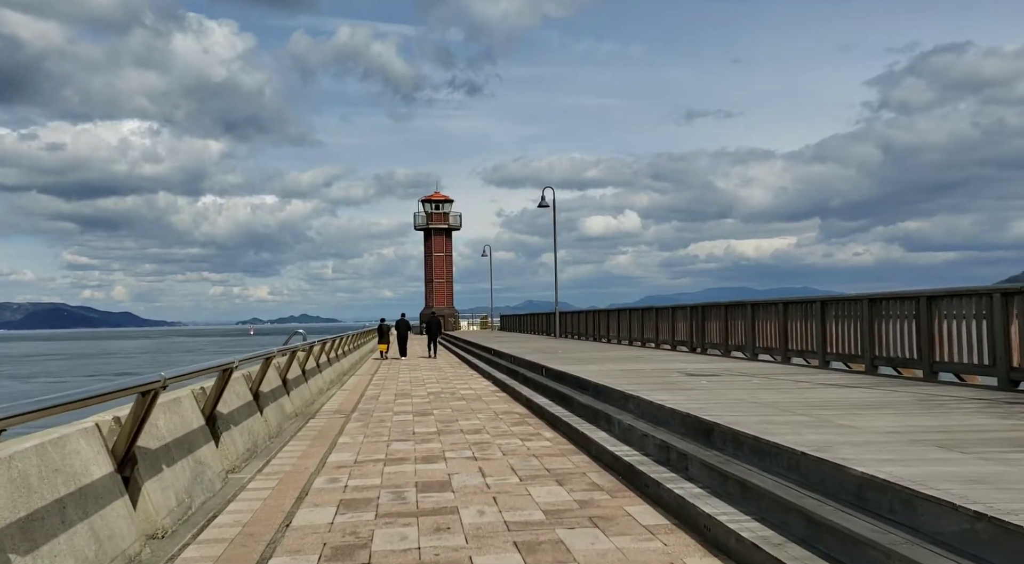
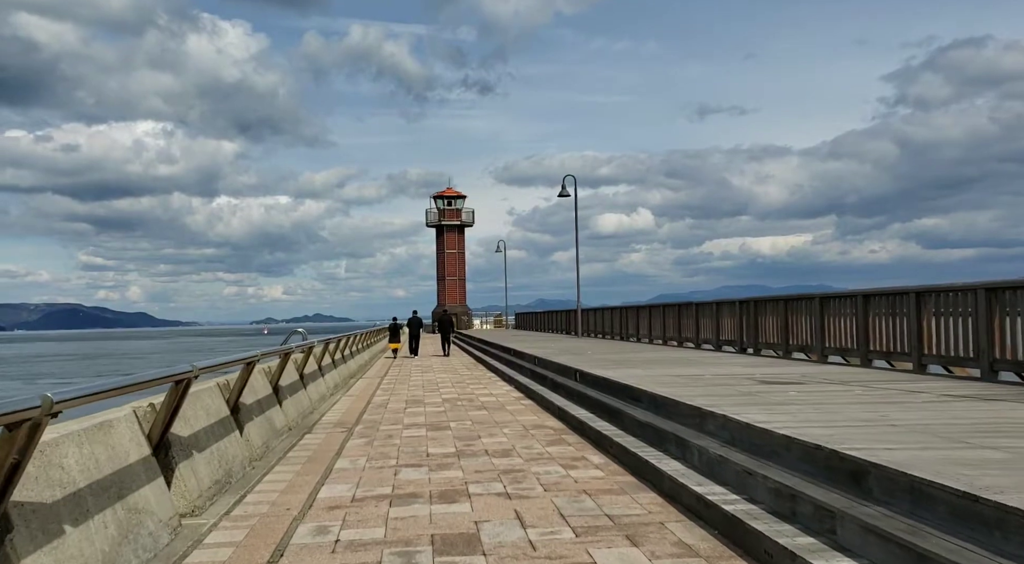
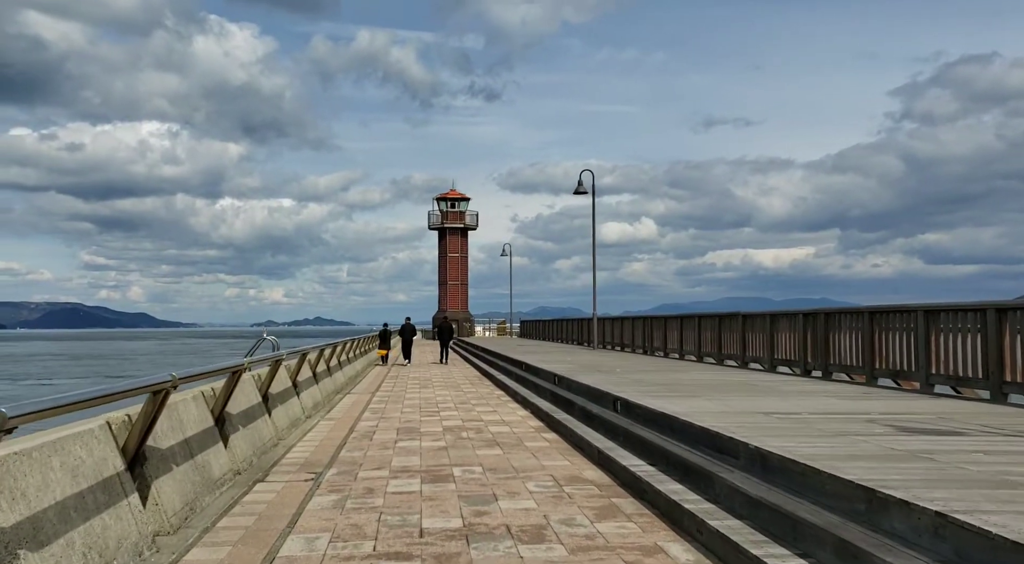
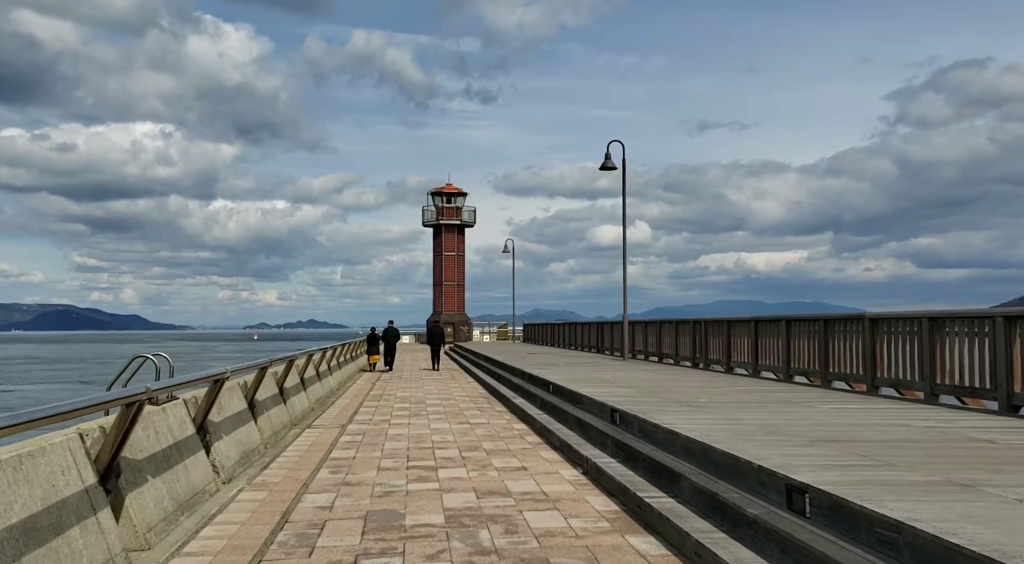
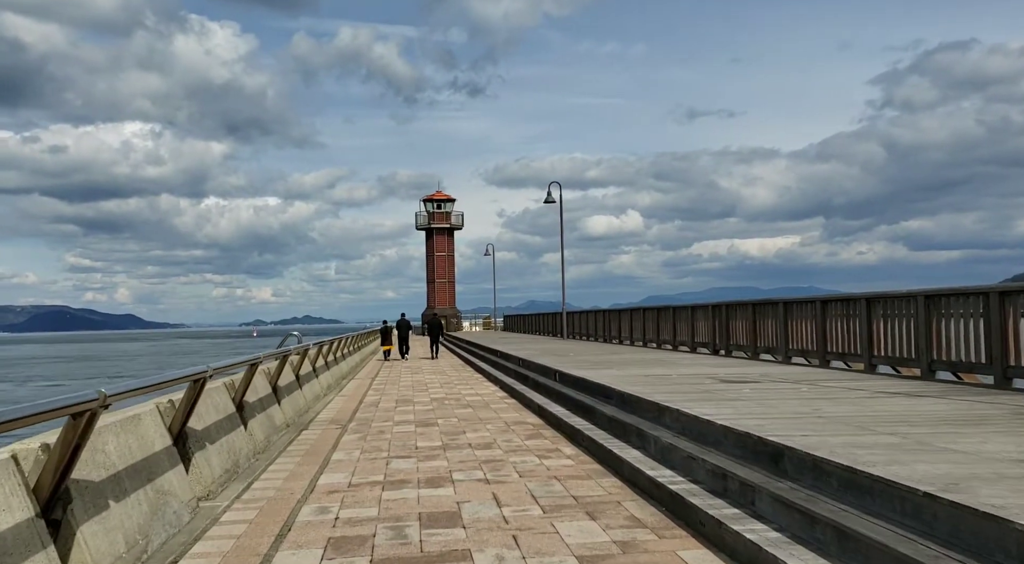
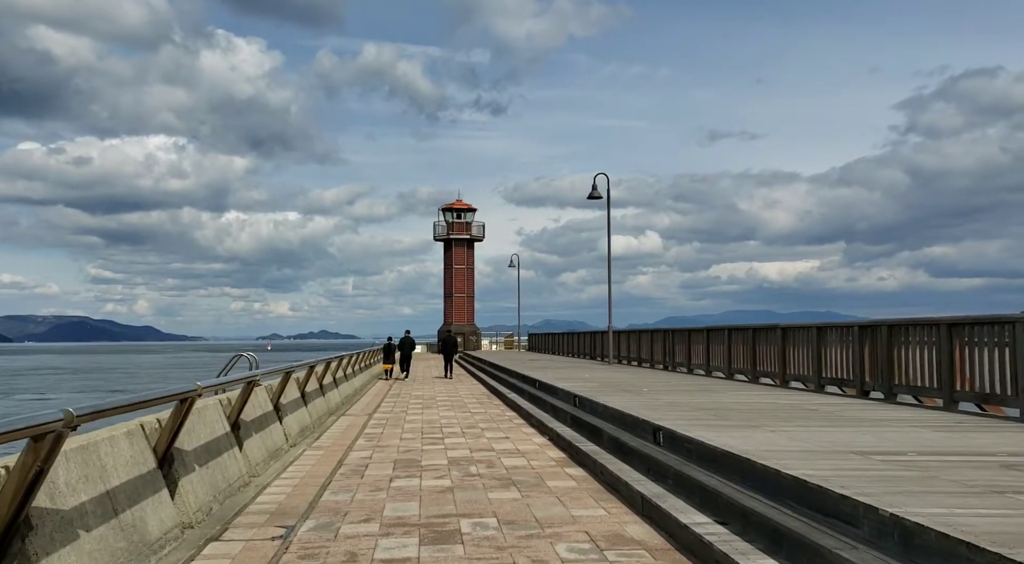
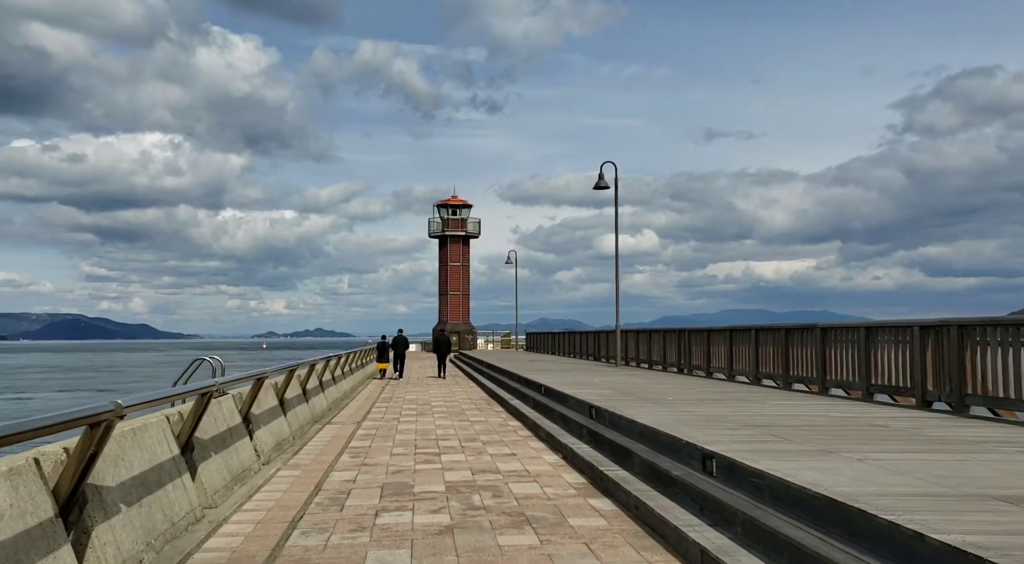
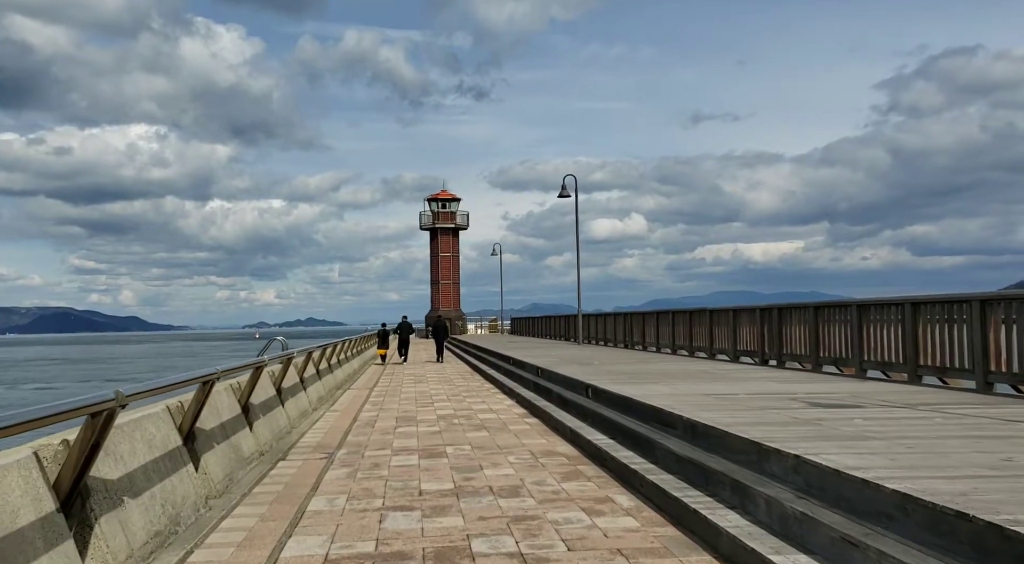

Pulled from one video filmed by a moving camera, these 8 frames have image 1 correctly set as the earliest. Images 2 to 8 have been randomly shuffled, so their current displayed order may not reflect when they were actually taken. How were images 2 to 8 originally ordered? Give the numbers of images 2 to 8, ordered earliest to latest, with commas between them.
5, 2, 8, 3, 6, 7, 4
